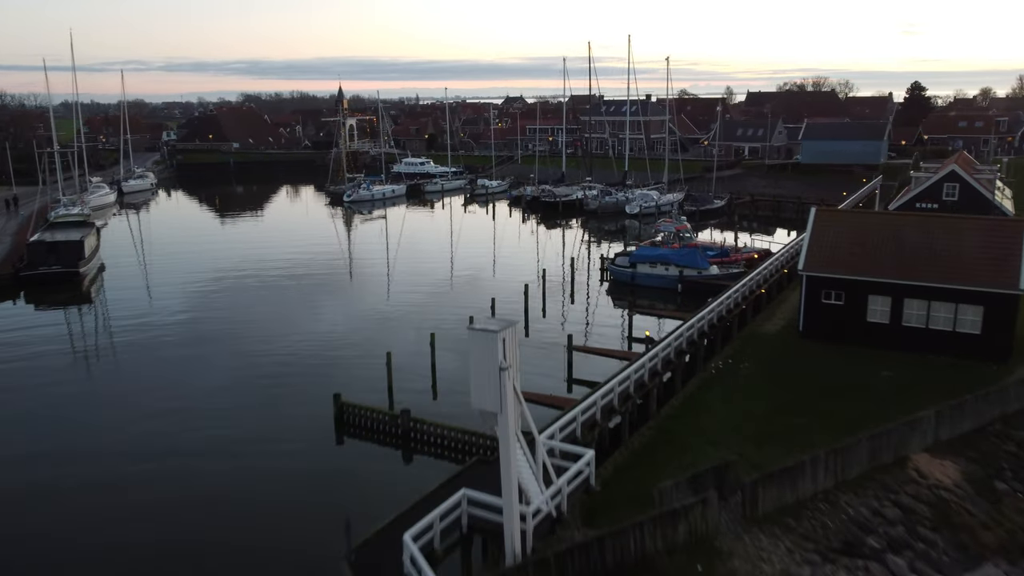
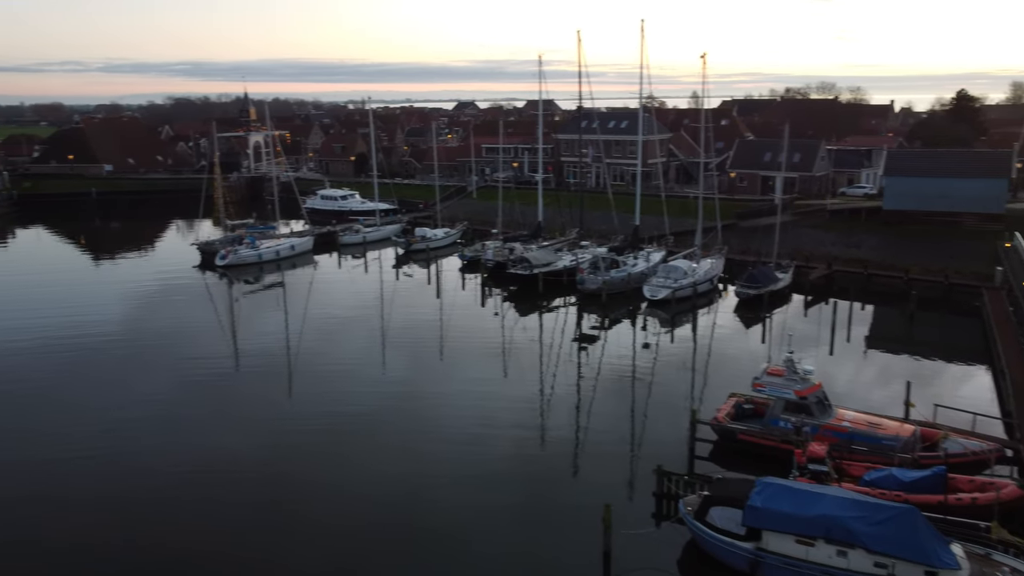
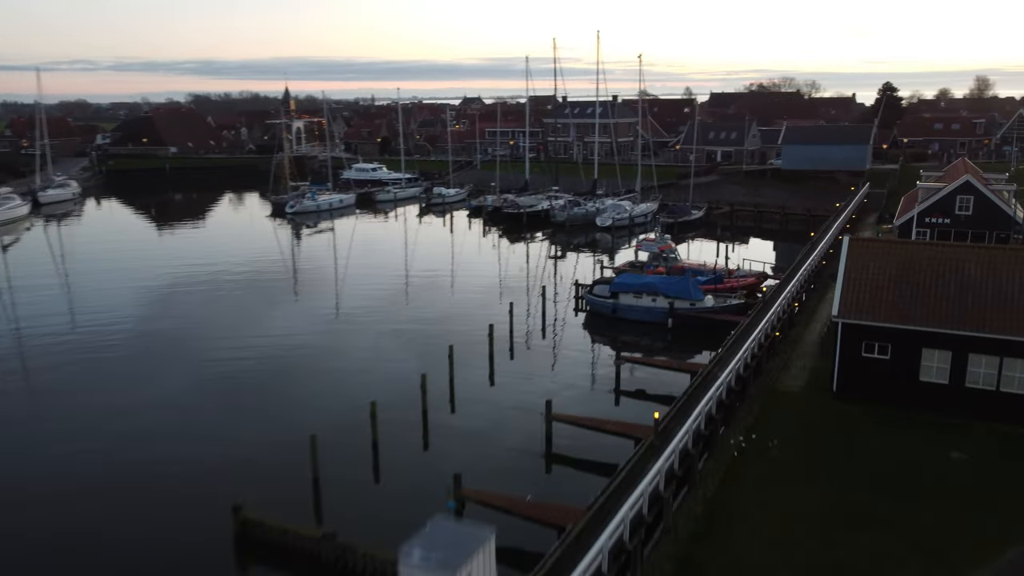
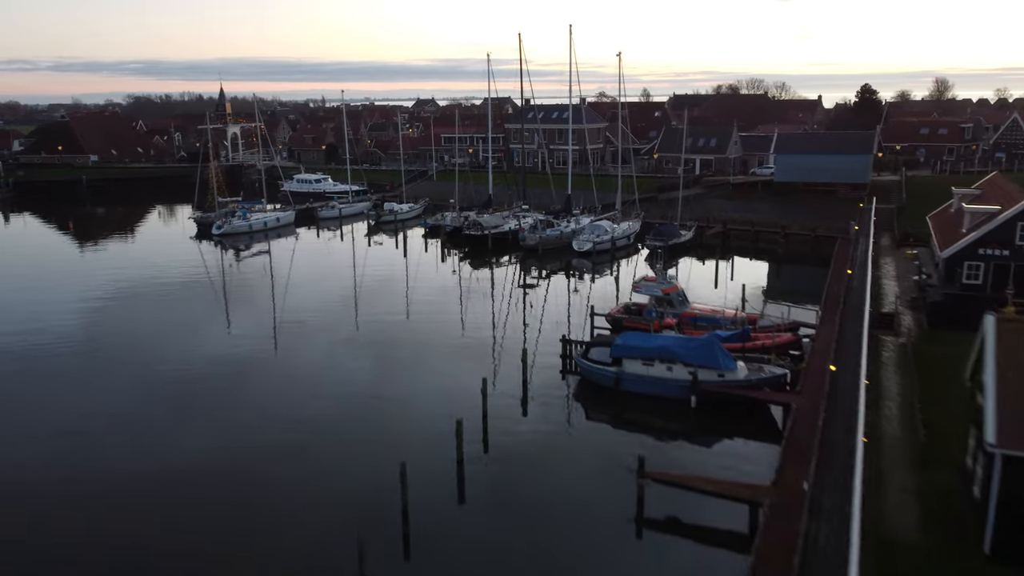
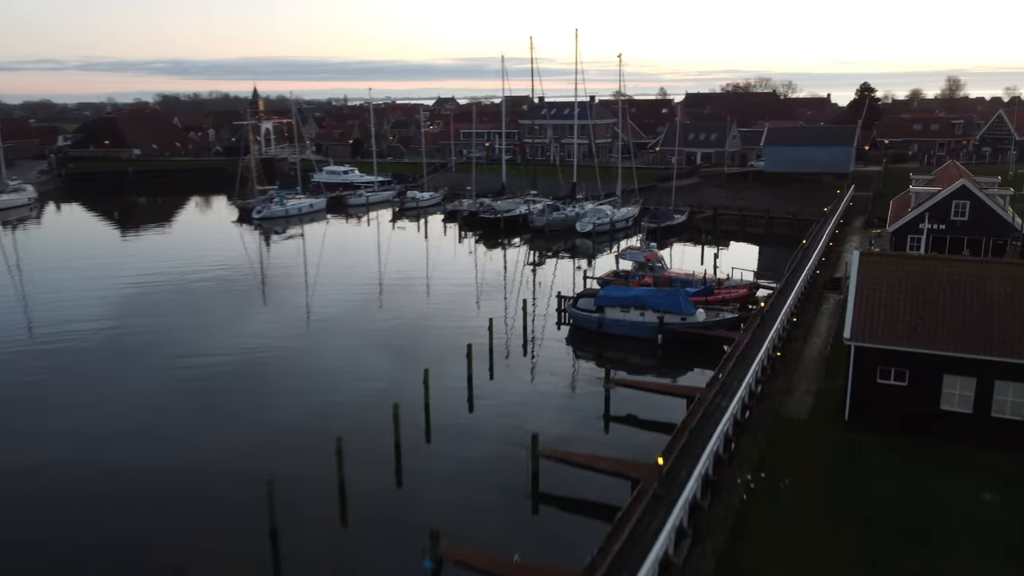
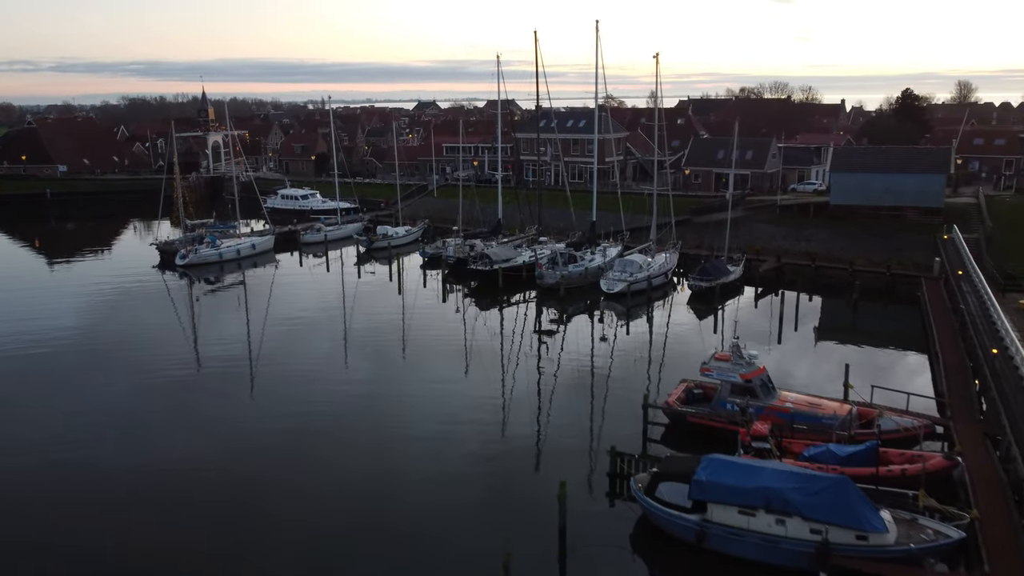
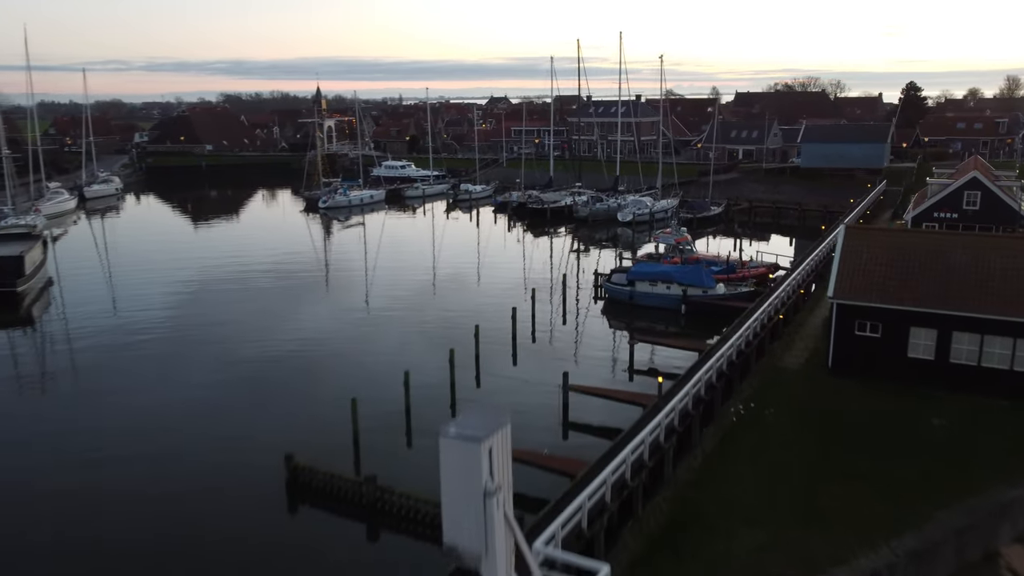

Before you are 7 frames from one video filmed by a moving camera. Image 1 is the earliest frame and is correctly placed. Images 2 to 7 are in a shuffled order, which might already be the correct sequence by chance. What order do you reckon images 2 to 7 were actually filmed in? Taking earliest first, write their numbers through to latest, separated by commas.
7, 3, 5, 4, 6, 2
